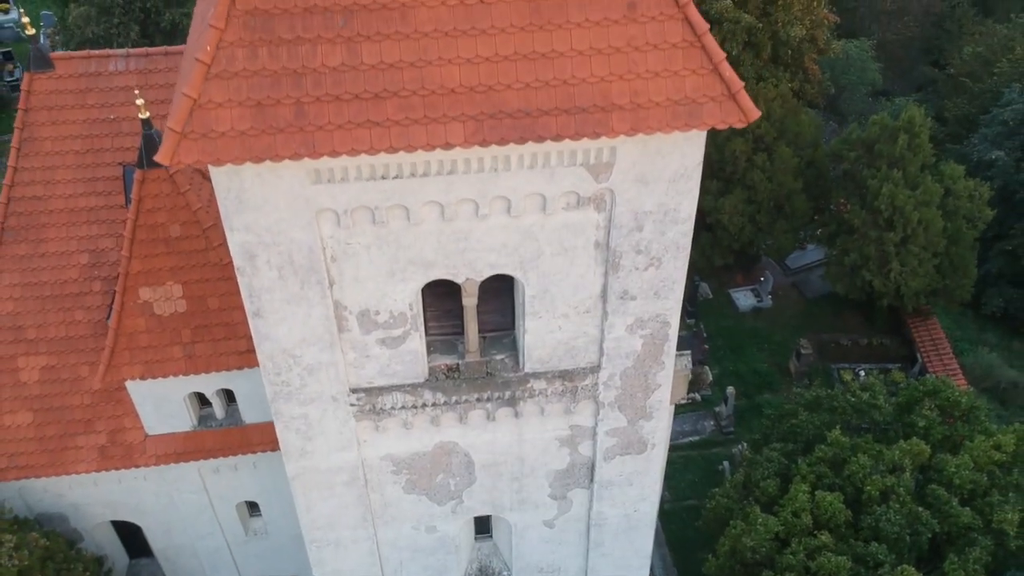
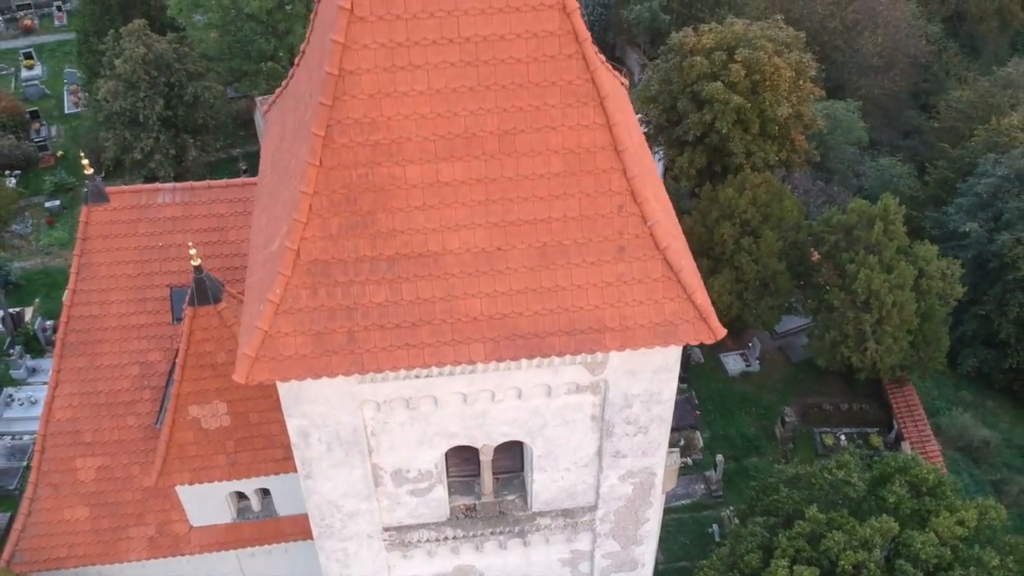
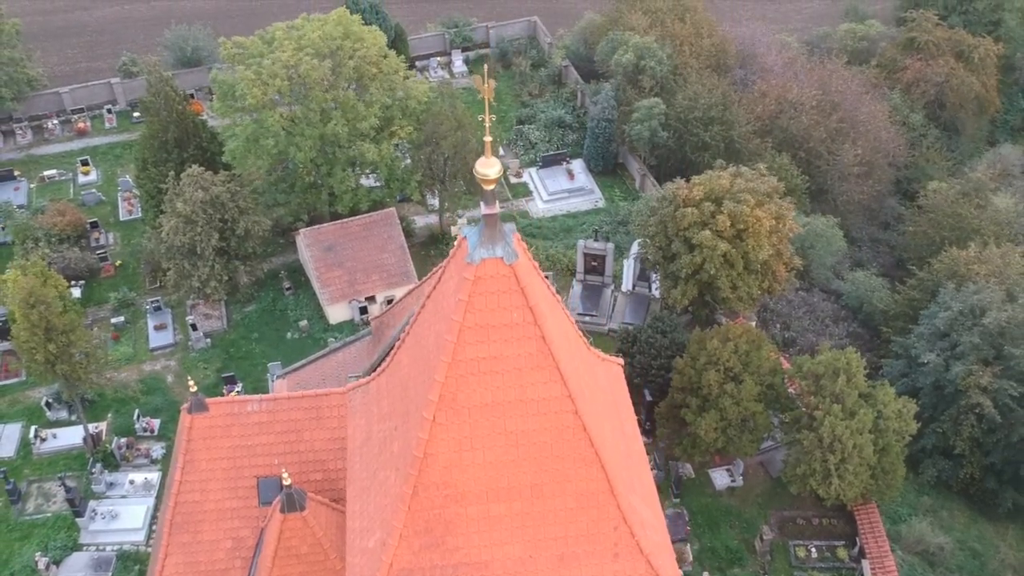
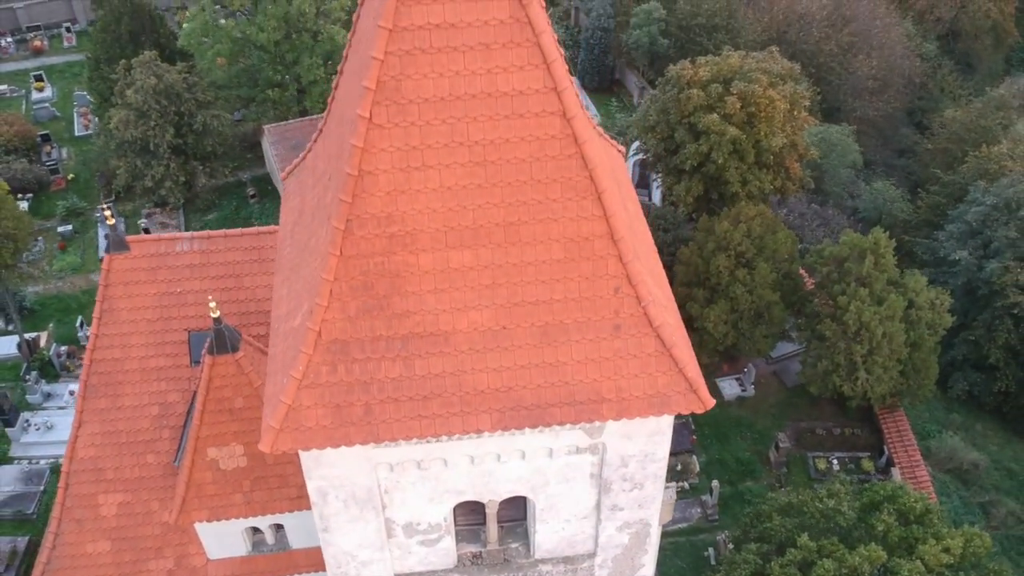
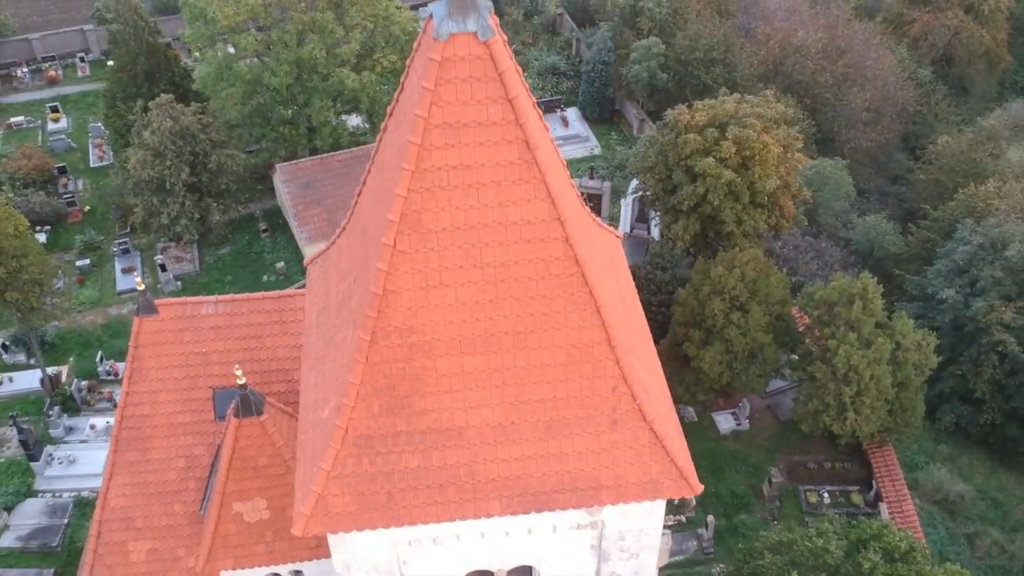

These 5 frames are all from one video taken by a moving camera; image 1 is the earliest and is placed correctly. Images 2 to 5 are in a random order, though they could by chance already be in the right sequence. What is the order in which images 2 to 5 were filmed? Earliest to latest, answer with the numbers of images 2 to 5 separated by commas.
2, 4, 5, 3
